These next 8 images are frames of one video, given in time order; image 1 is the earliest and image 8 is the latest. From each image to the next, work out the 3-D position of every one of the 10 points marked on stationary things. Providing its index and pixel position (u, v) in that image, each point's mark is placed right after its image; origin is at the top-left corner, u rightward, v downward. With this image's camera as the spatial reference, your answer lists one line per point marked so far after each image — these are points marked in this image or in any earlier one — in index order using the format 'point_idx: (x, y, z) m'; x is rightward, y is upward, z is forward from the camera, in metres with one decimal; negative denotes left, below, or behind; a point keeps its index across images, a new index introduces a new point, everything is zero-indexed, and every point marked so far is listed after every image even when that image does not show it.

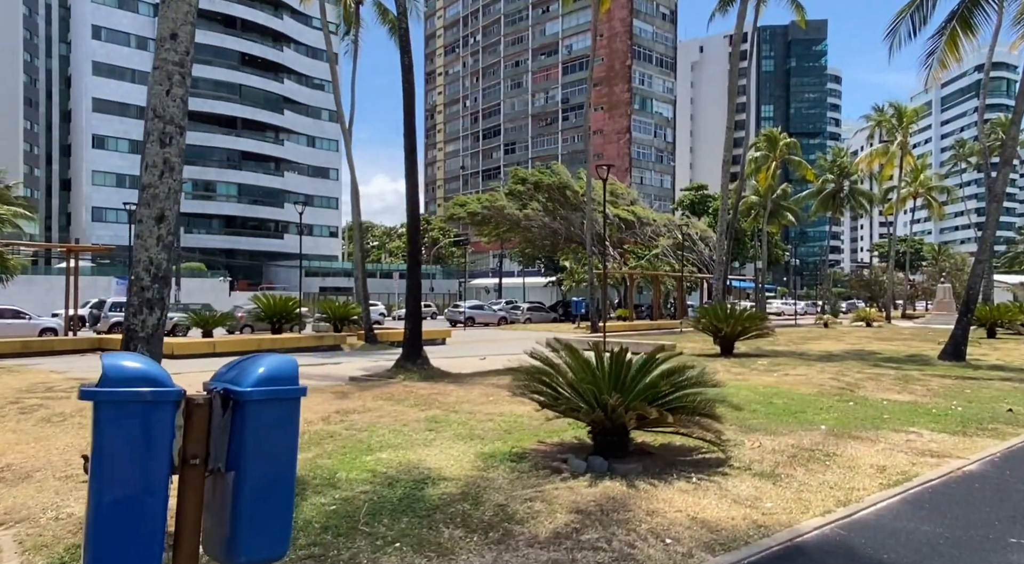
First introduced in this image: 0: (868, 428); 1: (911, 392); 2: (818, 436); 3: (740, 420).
0: (+3.8, -1.6, +7.6) m
1: (+6.2, -1.8, +11.3) m
2: (+3.0, -1.5, +7.0) m
3: (+2.5, -1.5, +7.9) m
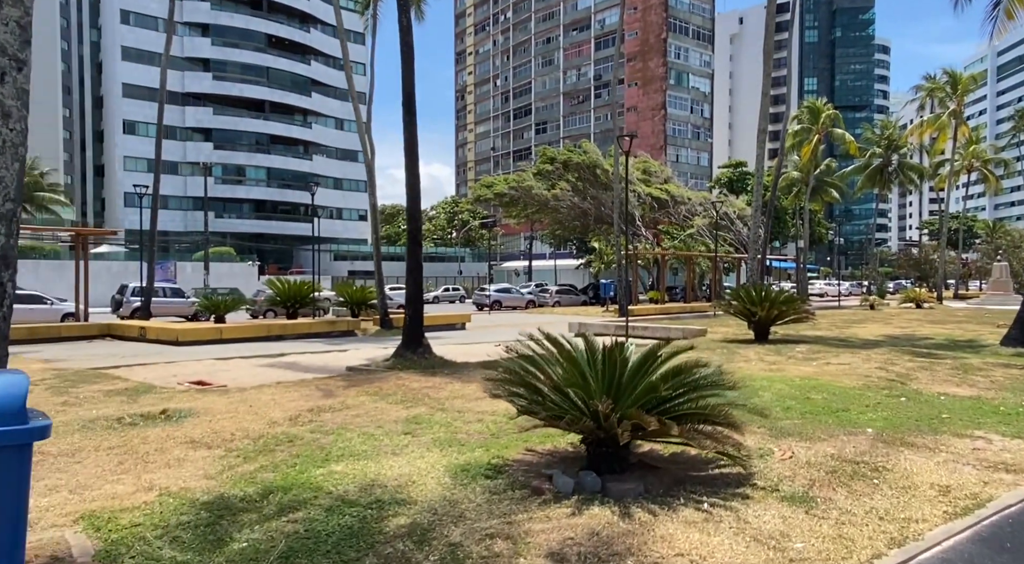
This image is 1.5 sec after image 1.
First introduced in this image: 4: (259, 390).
0: (+3.7, -1.4, +6.5) m
1: (+6.3, -1.5, +10.1) m
2: (+2.9, -1.3, +5.9) m
3: (+2.4, -1.3, +6.8) m
4: (-2.7, -1.2, +7.9) m
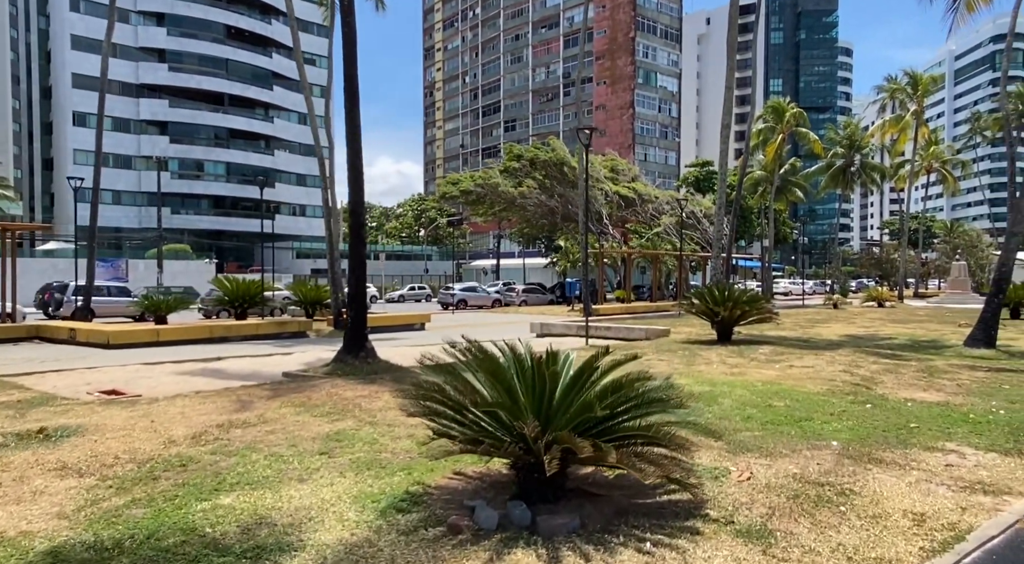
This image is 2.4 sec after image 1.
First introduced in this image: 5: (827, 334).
0: (+3.2, -1.4, +6.0) m
1: (+5.7, -1.5, +9.7) m
2: (+2.4, -1.3, +5.4) m
3: (+1.9, -1.3, +6.3) m
4: (-3.3, -1.2, +7.1) m
5: (+8.3, -1.3, +19.1) m
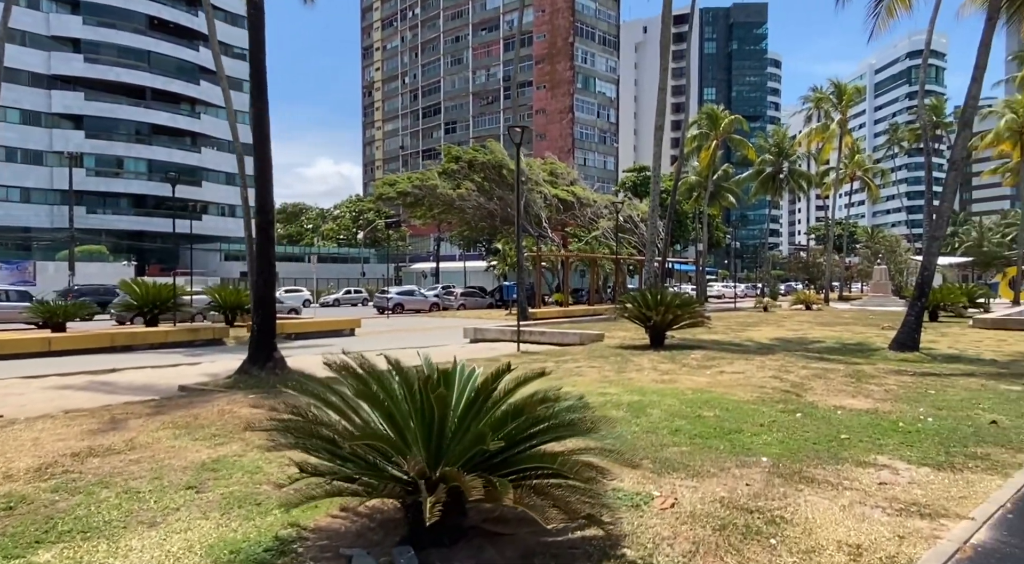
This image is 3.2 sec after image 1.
0: (+2.5, -1.4, +5.7) m
1: (+4.6, -1.5, +9.6) m
2: (+1.7, -1.4, +5.0) m
3: (+1.2, -1.4, +5.8) m
4: (-4.1, -1.2, +6.2) m
5: (+6.5, -1.4, +19.1) m
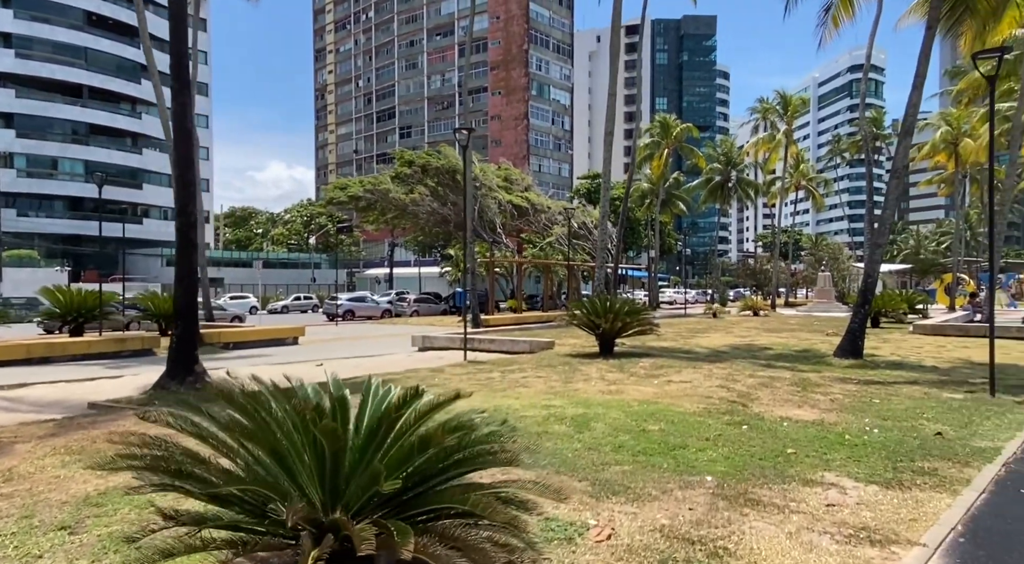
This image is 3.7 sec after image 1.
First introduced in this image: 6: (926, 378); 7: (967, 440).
0: (+1.9, -1.5, +5.4) m
1: (+3.9, -1.6, +9.4) m
2: (+1.2, -1.5, +4.7) m
3: (+0.6, -1.5, +5.5) m
4: (-4.6, -1.3, +5.6) m
5: (+5.1, -1.6, +19.1) m
6: (+7.3, -1.7, +12.9) m
7: (+4.7, -1.6, +7.5) m
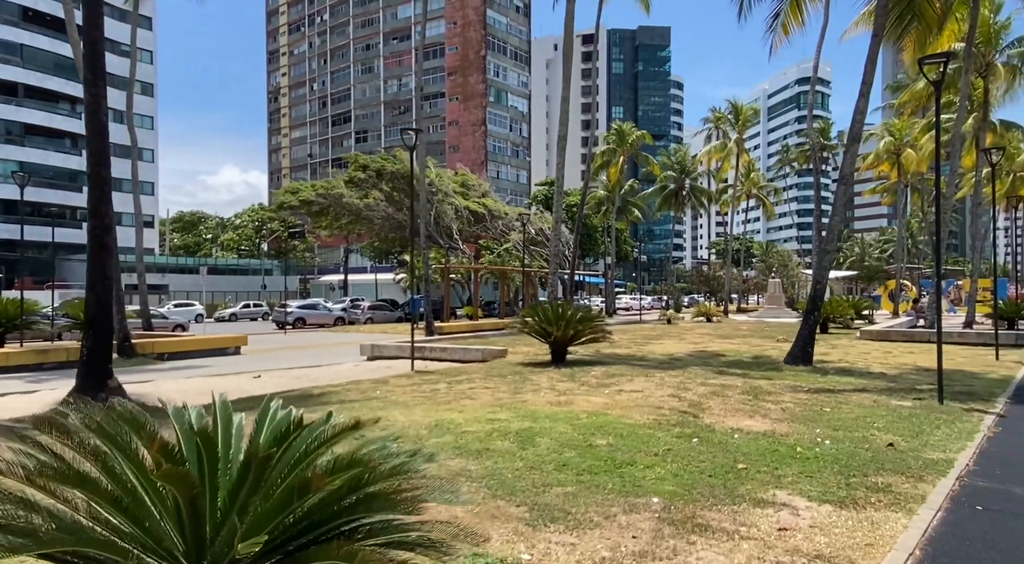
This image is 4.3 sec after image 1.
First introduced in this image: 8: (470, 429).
0: (+1.5, -1.6, +5.1) m
1: (+3.2, -1.7, +9.2) m
2: (+0.8, -1.5, +4.3) m
3: (+0.2, -1.5, +5.1) m
4: (-5.1, -1.3, +4.9) m
5: (+3.8, -1.8, +18.9) m
6: (+6.4, -1.8, +12.8) m
7: (+4.1, -1.7, +7.3) m
8: (-0.4, -1.6, +7.8) m
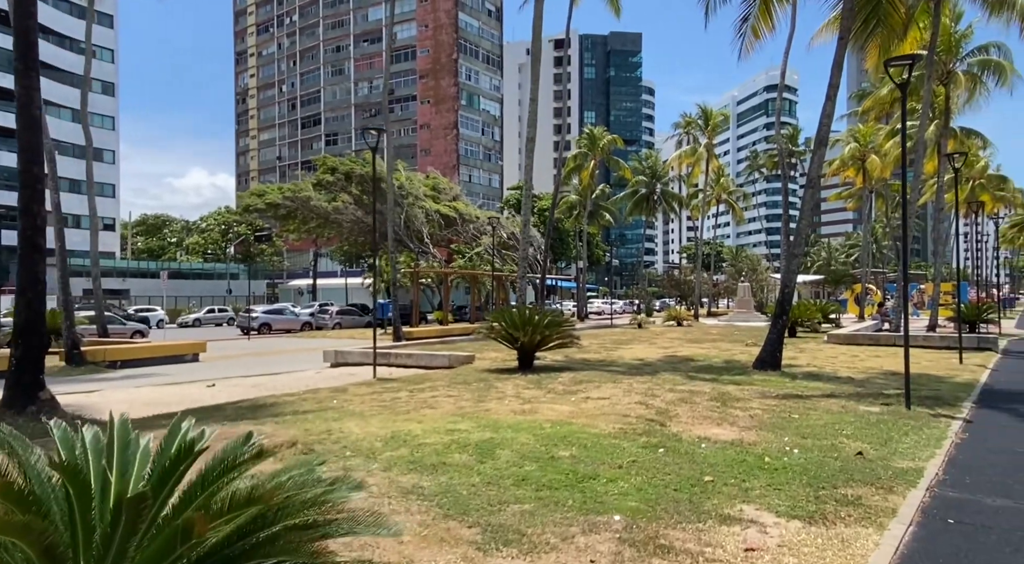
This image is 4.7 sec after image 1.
0: (+1.2, -1.6, +4.8) m
1: (+2.7, -1.8, +9.0) m
2: (+0.5, -1.5, +4.0) m
3: (-0.1, -1.6, +4.8) m
4: (-5.4, -1.4, +4.3) m
5: (+3.0, -1.9, +18.7) m
6: (+5.8, -1.9, +12.7) m
7: (+3.7, -1.8, +7.2) m
8: (-0.9, -1.6, +7.4) m
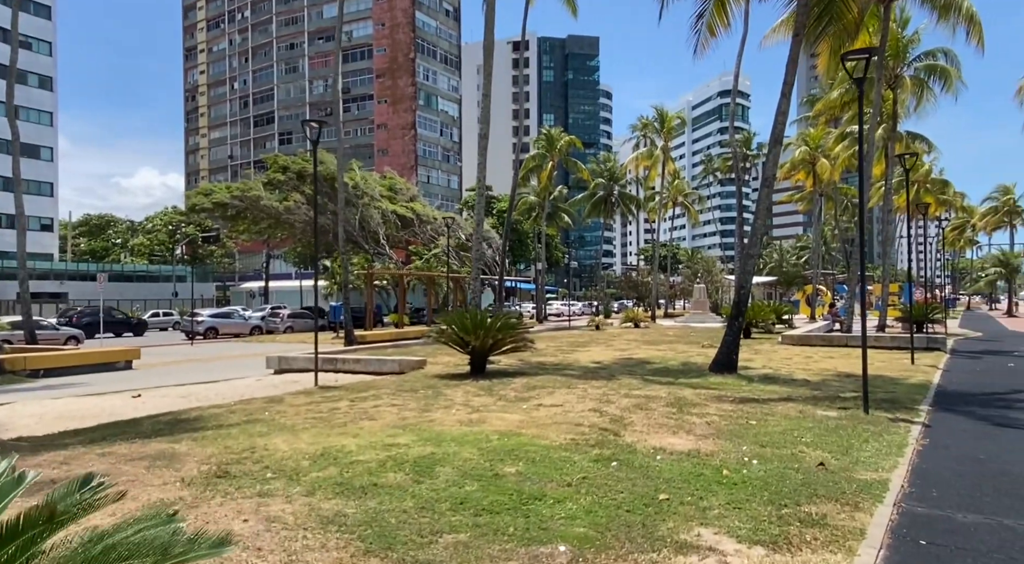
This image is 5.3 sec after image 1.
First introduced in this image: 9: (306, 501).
0: (+0.7, -1.6, +4.3) m
1: (+2.1, -1.8, +8.6) m
2: (+0.2, -1.5, +3.5) m
3: (-0.5, -1.6, +4.2) m
4: (-5.8, -1.4, +3.5) m
5: (+1.8, -2.0, +18.3) m
6: (+5.0, -1.9, +12.5) m
7: (+3.2, -1.8, +6.8) m
8: (-1.4, -1.7, +6.8) m
9: (-1.5, -1.6, +5.3) m
